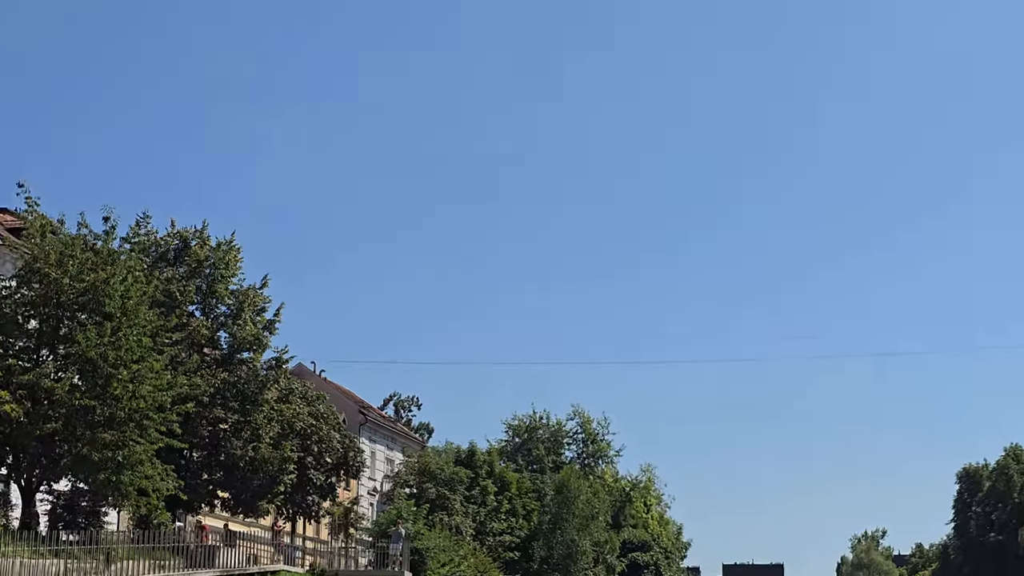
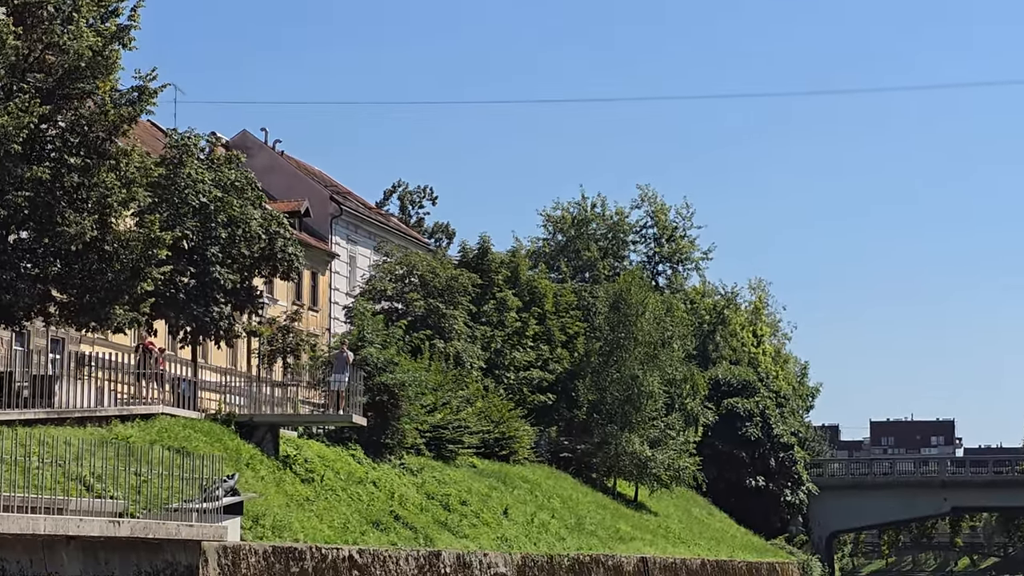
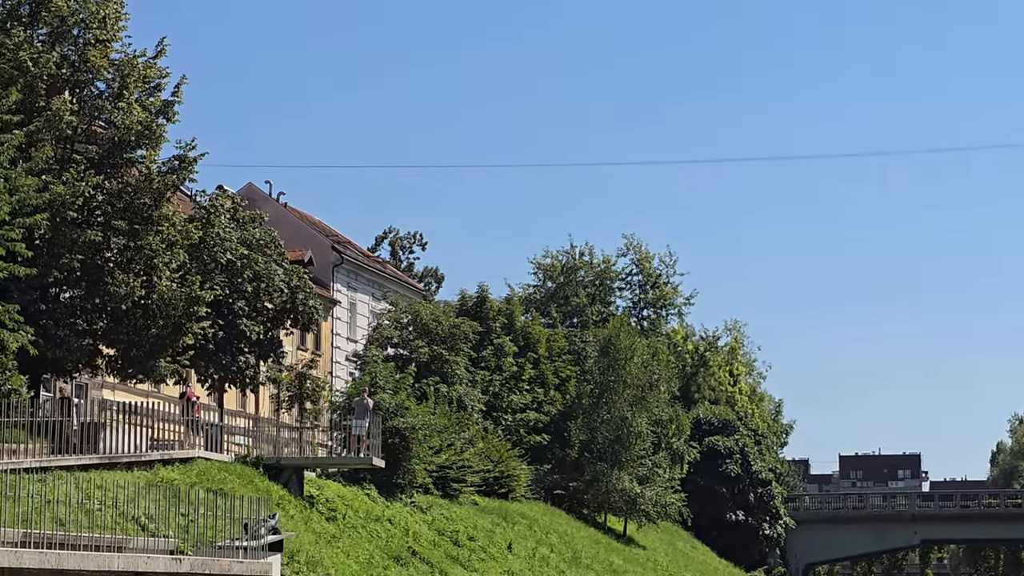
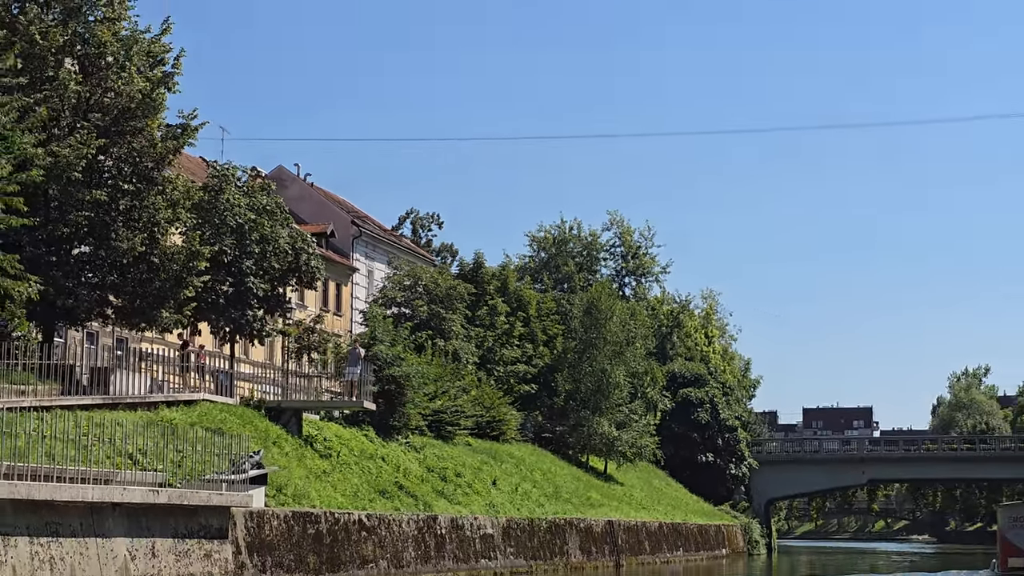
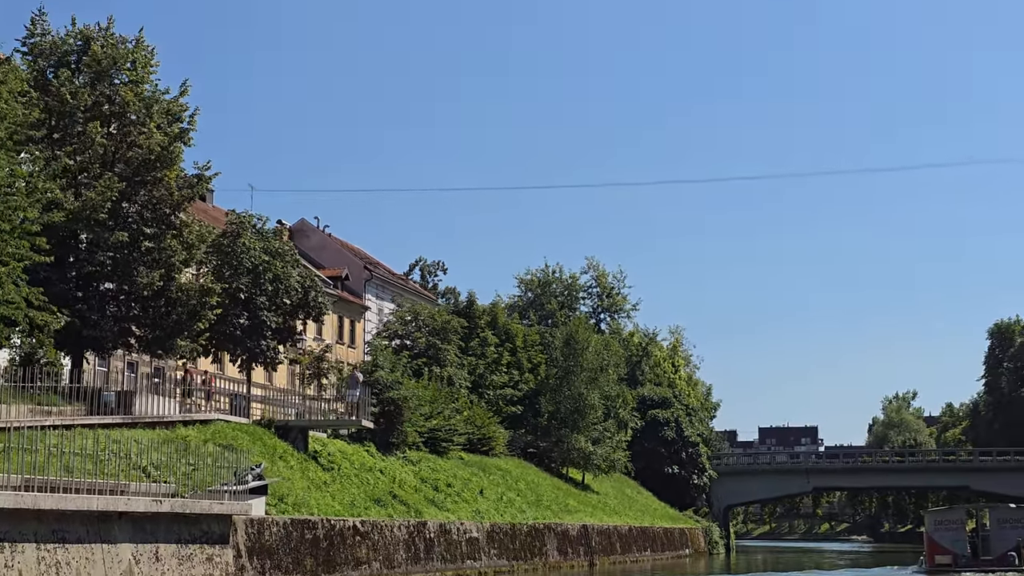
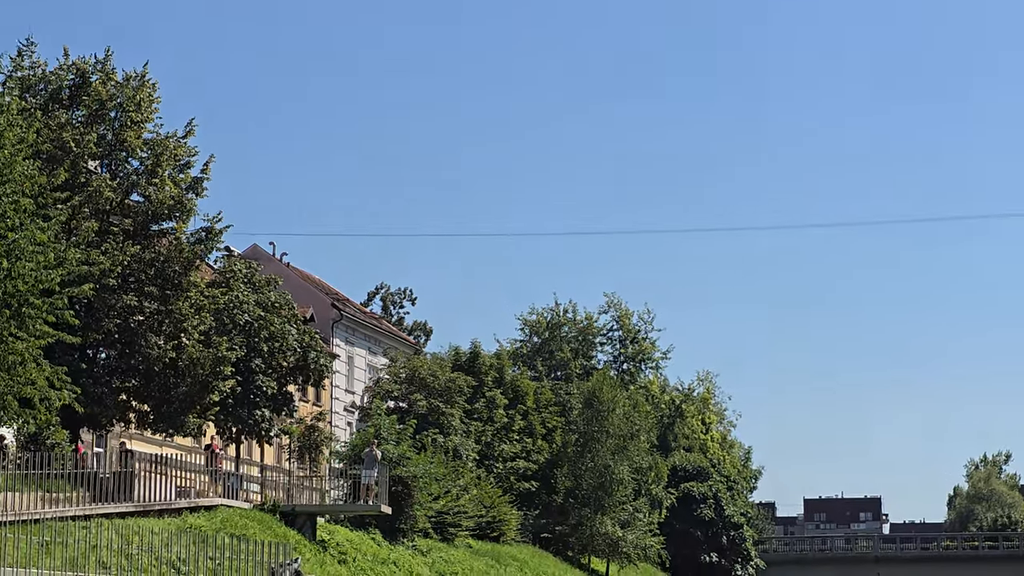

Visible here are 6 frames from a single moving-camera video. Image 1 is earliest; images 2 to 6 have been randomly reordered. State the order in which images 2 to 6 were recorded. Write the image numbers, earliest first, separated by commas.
6, 3, 2, 4, 5
